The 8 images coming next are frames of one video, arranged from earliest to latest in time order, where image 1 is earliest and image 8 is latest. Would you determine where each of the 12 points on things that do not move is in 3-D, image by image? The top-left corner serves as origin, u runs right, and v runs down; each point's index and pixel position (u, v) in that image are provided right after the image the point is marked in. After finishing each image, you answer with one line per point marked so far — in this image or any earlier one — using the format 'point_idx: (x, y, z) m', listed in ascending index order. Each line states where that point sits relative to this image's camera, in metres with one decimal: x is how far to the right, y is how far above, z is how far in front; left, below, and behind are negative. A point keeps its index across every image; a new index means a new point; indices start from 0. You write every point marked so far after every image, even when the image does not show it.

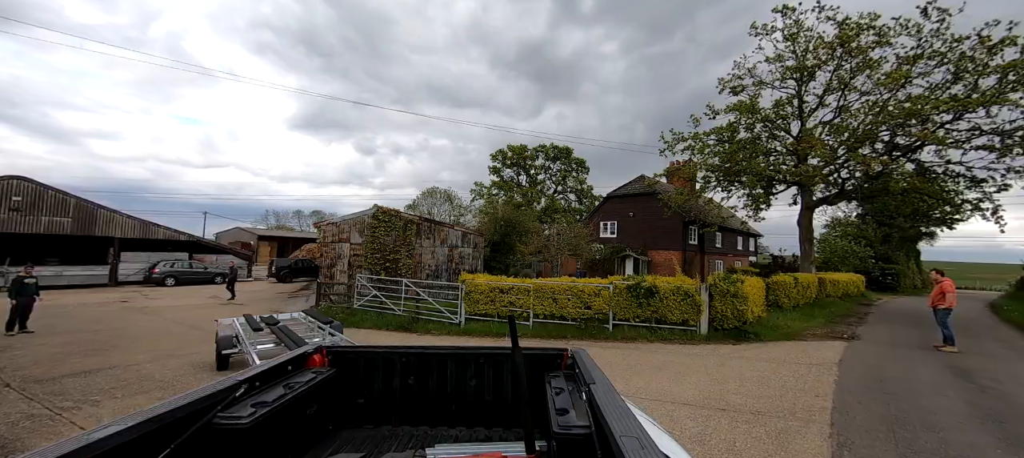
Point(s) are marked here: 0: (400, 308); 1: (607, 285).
0: (-3.4, -2.4, +11.8) m
1: (+2.3, -1.3, +9.2) m
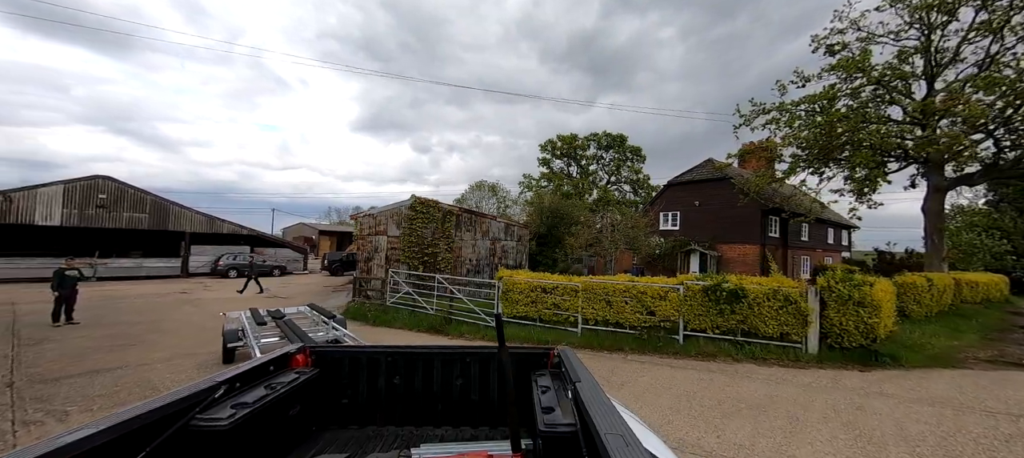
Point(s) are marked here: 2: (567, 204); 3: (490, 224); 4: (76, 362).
0: (-2.2, -2.2, +10.7) m
1: (+3.1, -1.1, +7.3) m
2: (+2.7, +1.2, +18.6) m
3: (-0.9, +0.2, +16.2) m
4: (-8.3, -2.6, +7.4) m
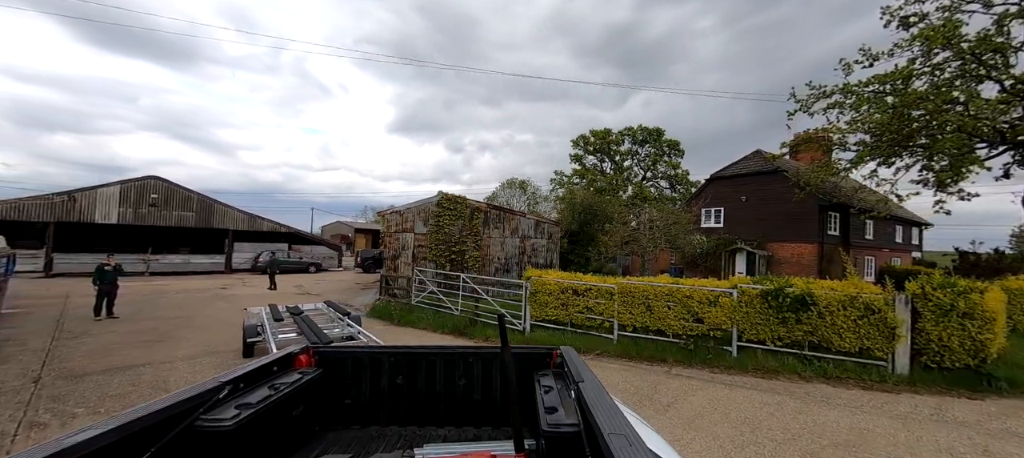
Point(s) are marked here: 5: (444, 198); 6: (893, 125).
0: (-1.4, -2.1, +10.2) m
1: (+3.6, -1.0, +6.4) m
2: (+4.1, +1.3, +17.6) m
3: (+0.3, +0.3, +15.5) m
4: (-7.8, -2.5, +7.4) m
5: (-2.5, +1.1, +14.3) m
6: (+11.2, +3.1, +11.4) m
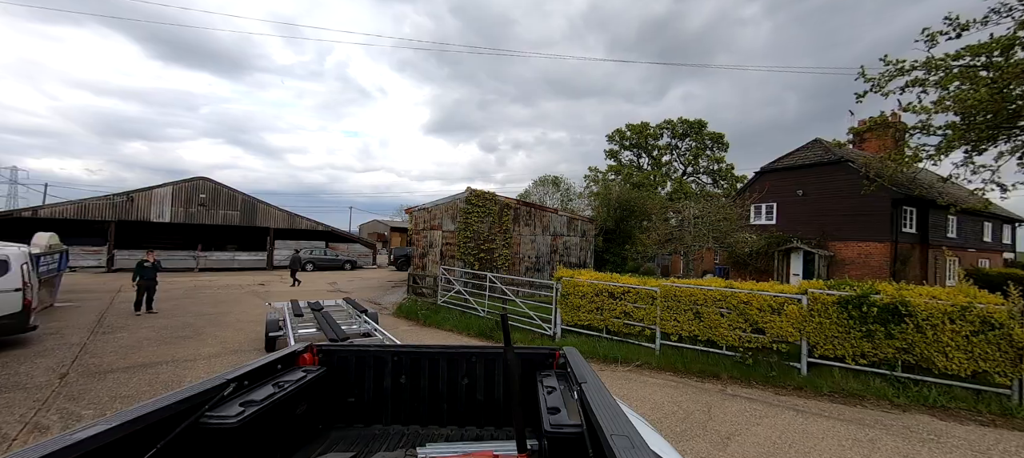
0: (-0.7, -2.0, +9.6) m
1: (+4.0, -0.9, +5.4) m
2: (+5.4, +1.4, +16.6) m
3: (+1.5, +0.4, +14.8) m
4: (-7.3, -2.4, +7.4) m
5: (-1.4, +1.2, +13.8) m
6: (+12.0, +3.2, +9.7) m
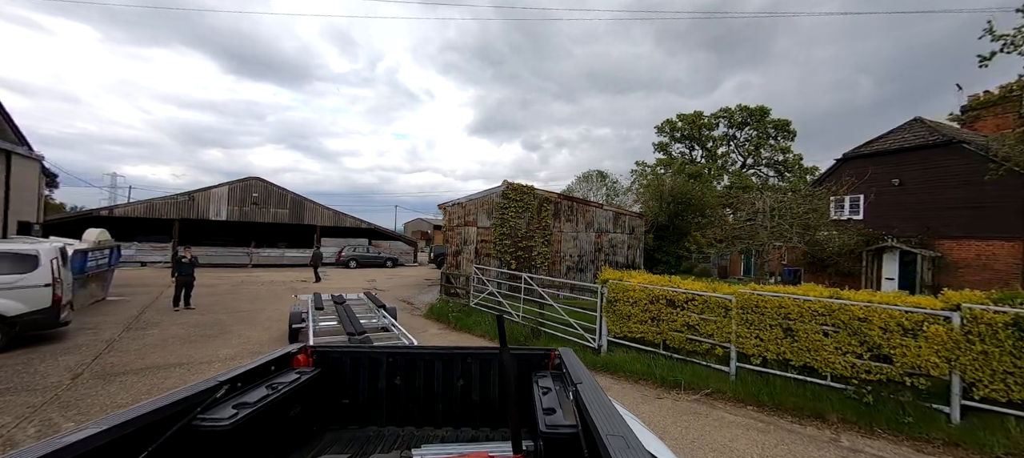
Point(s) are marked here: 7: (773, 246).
0: (+0.2, -1.9, +8.6) m
1: (+4.3, -0.8, +3.9) m
2: (+7.0, +1.6, +14.8) m
3: (+2.9, +0.6, +13.5) m
4: (-6.6, -2.3, +7.1) m
5: (-0.1, +1.4, +12.8) m
6: (+12.8, +3.3, +7.3) m
7: (+8.3, -0.5, +12.5) m
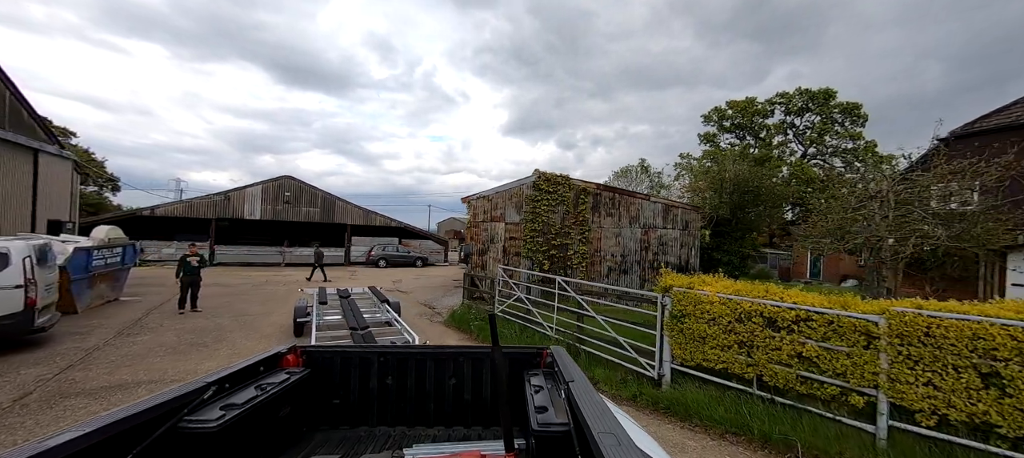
0: (+0.7, -1.7, +7.0) m
1: (+4.5, -0.7, +2.0) m
2: (+8.1, +1.7, +12.6) m
3: (+3.9, +0.7, +11.6) m
4: (-6.2, -2.2, +6.1) m
5: (+0.9, +1.5, +11.2) m
6: (+13.2, +3.4, +4.6) m
7: (+9.2, -0.4, +10.2) m
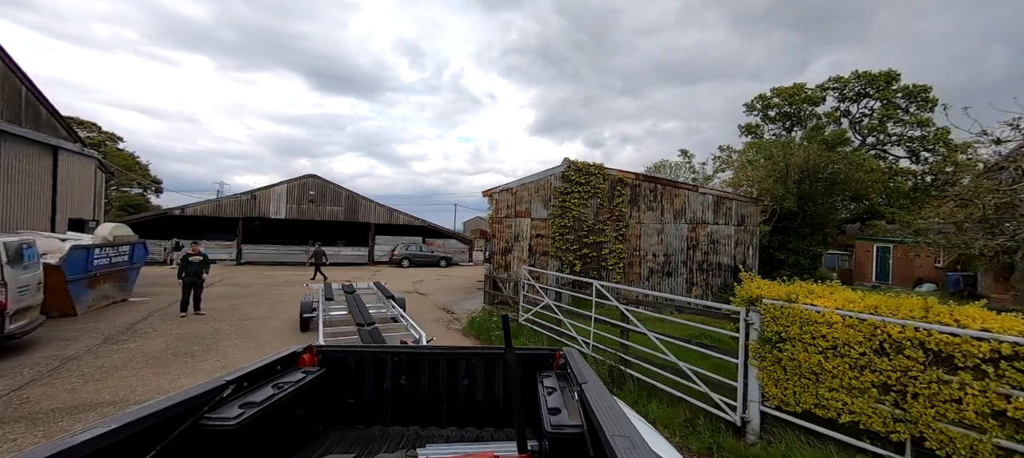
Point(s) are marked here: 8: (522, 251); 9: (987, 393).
0: (+1.1, -1.6, +5.7) m
1: (+4.5, -0.6, +0.4) m
2: (+8.8, +1.9, +10.8) m
3: (+4.6, +0.8, +10.1) m
4: (-5.8, -2.1, +5.3) m
5: (+1.5, +1.6, +9.9) m
6: (+13.4, +3.6, +2.4) m
7: (+9.8, -0.3, +8.3) m
8: (+0.3, -0.6, +10.3) m
9: (+2.9, -1.0, +2.4) m
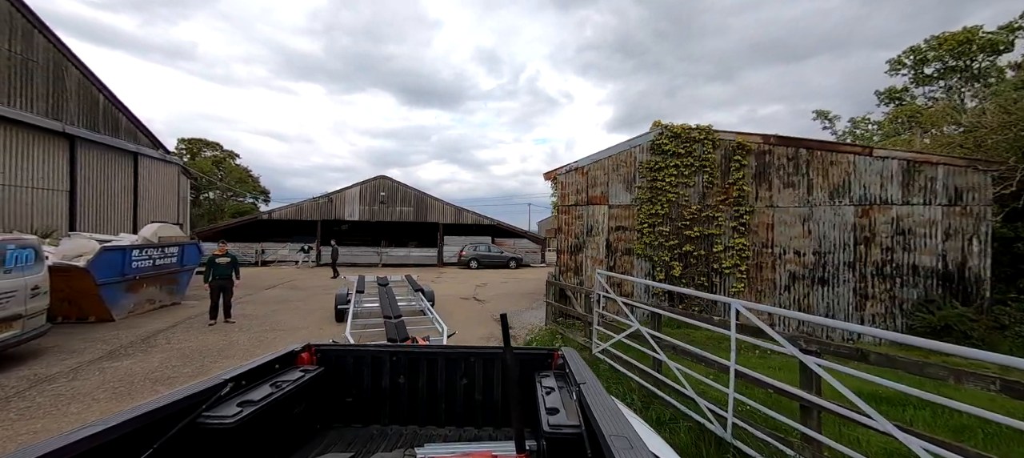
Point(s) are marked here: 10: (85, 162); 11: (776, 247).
0: (+1.7, -1.4, +3.1) m
1: (+3.9, -0.3, -2.8) m
2: (+10.2, +2.2, +6.5) m
3: (+5.9, +1.1, +6.7) m
4: (-5.2, -2.1, +4.1) m
5: (+2.8, +1.8, +7.1) m
6: (+12.9, +4.0, -2.6) m
7: (+10.6, +0.1, +3.9) m
8: (+1.7, -0.4, +7.8) m
9: (+2.7, -0.8, -0.5) m
10: (-12.8, +2.0, +11.5) m
11: (+4.7, -0.3, +6.8) m
